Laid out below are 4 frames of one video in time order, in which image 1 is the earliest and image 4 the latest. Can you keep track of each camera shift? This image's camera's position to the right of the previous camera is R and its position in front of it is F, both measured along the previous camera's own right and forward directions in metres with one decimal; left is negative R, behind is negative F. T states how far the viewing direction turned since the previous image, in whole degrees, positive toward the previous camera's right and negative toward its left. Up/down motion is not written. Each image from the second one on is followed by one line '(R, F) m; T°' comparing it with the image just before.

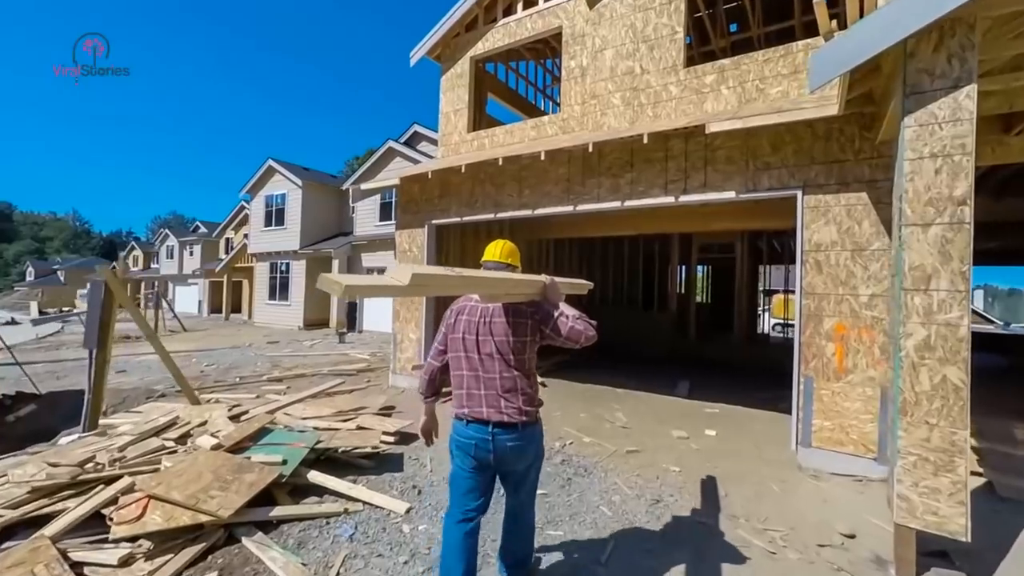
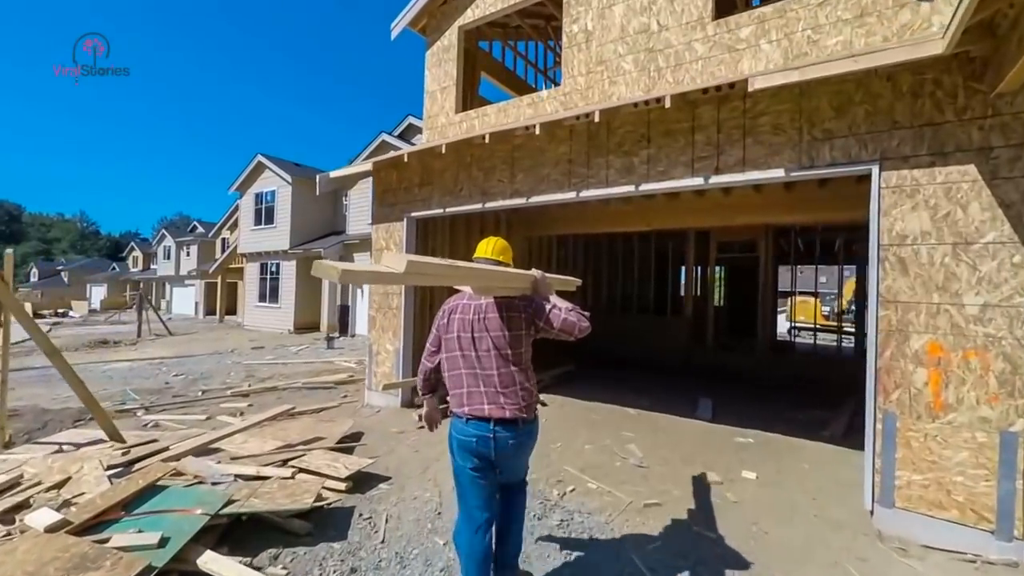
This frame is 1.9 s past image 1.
(+0.2, +1.0) m; -1°
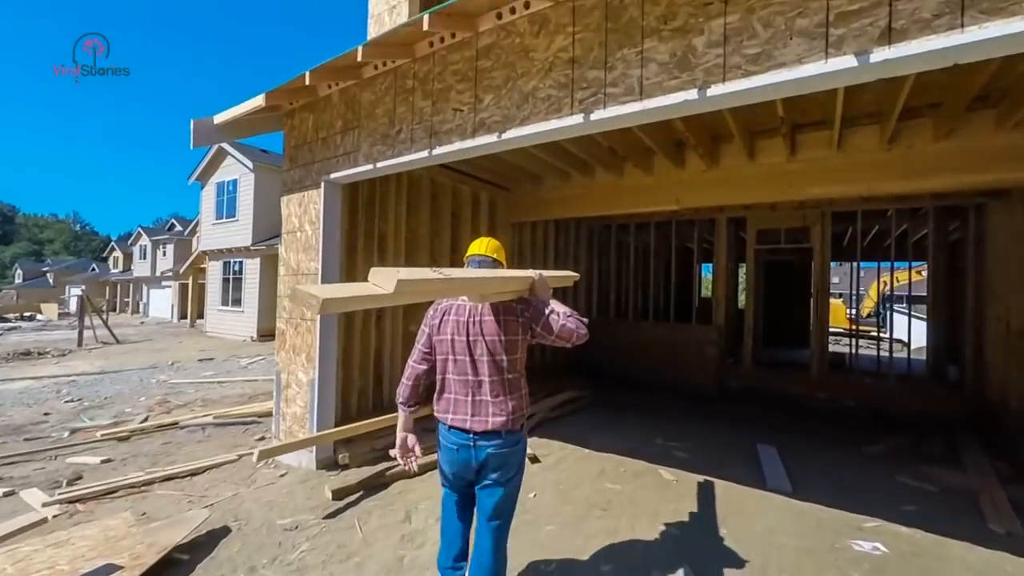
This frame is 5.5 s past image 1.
(+0.3, +2.0) m; 0°
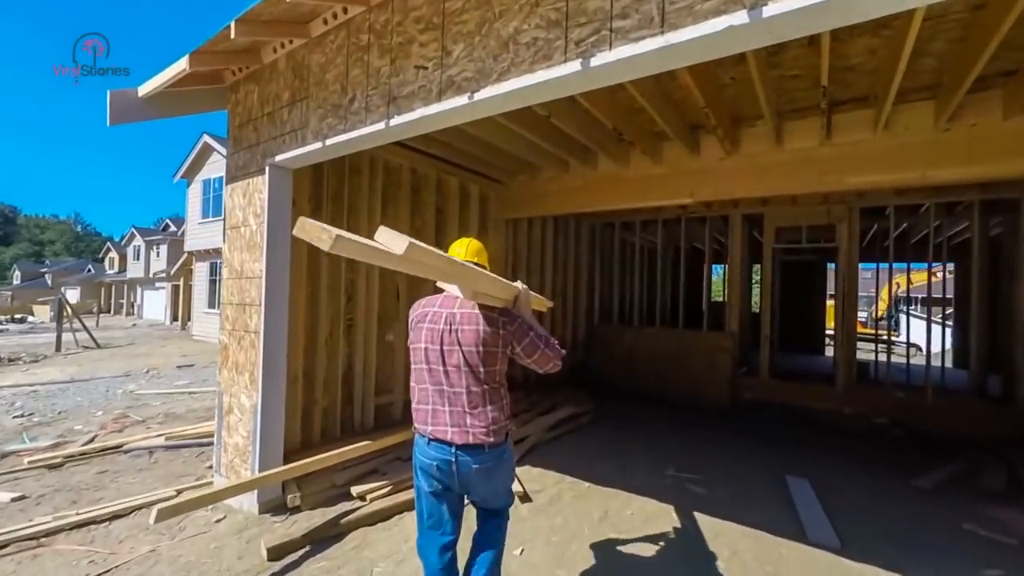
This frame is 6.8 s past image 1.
(+0.2, +0.7) m; 0°
